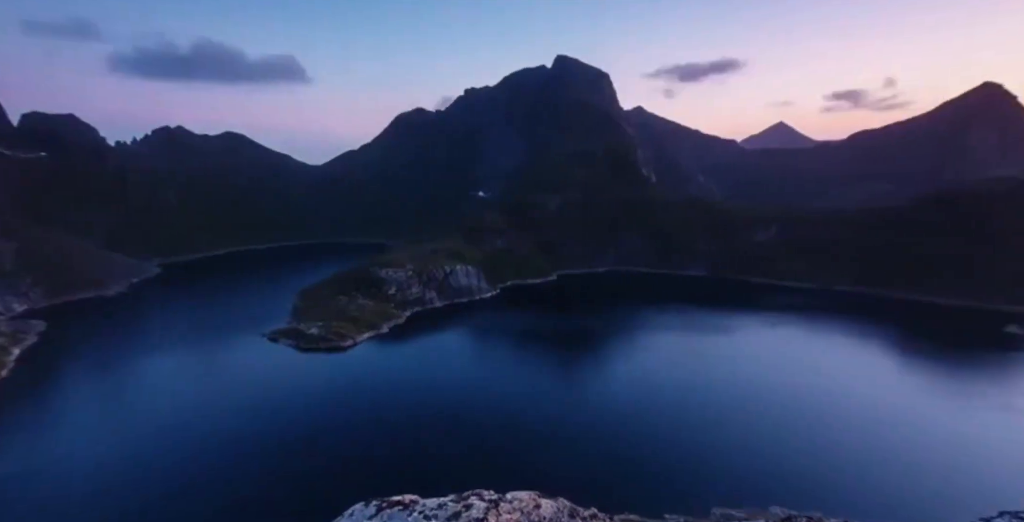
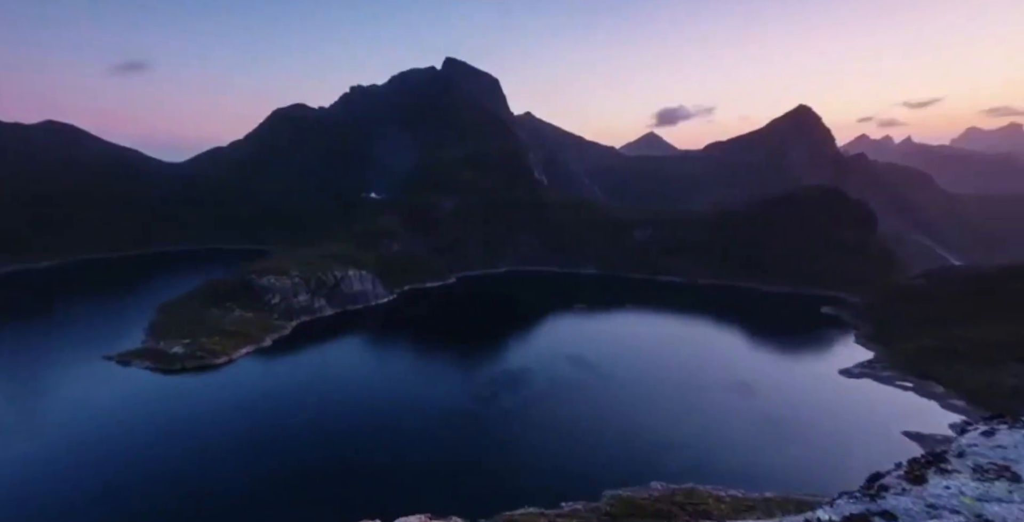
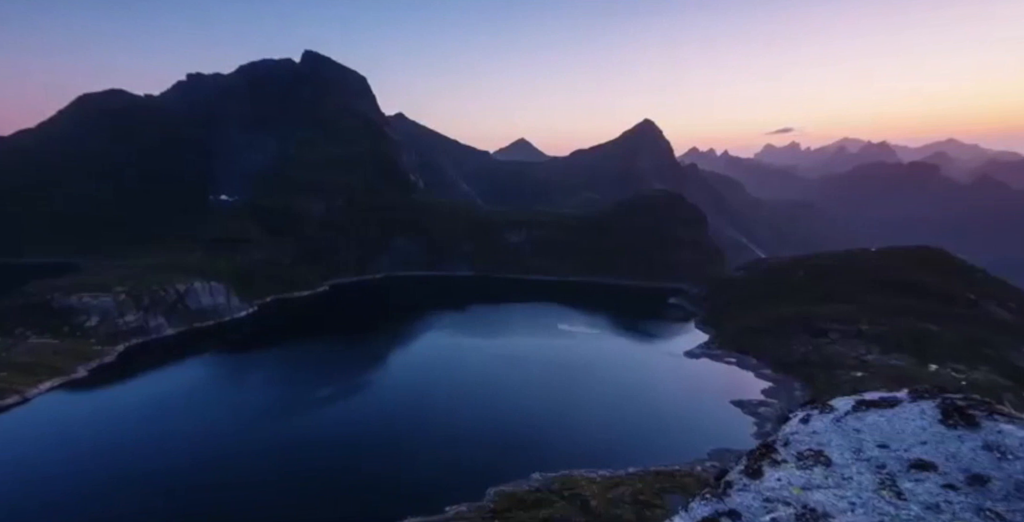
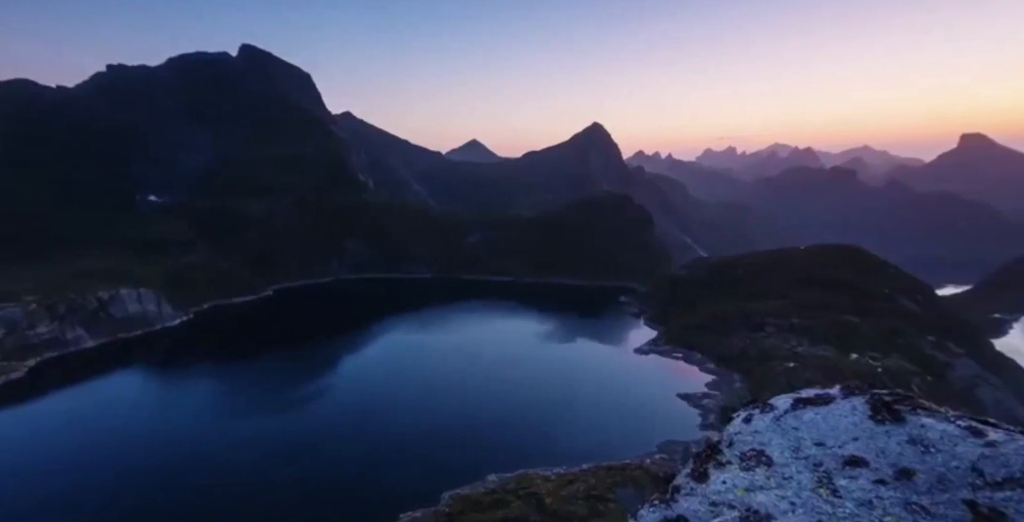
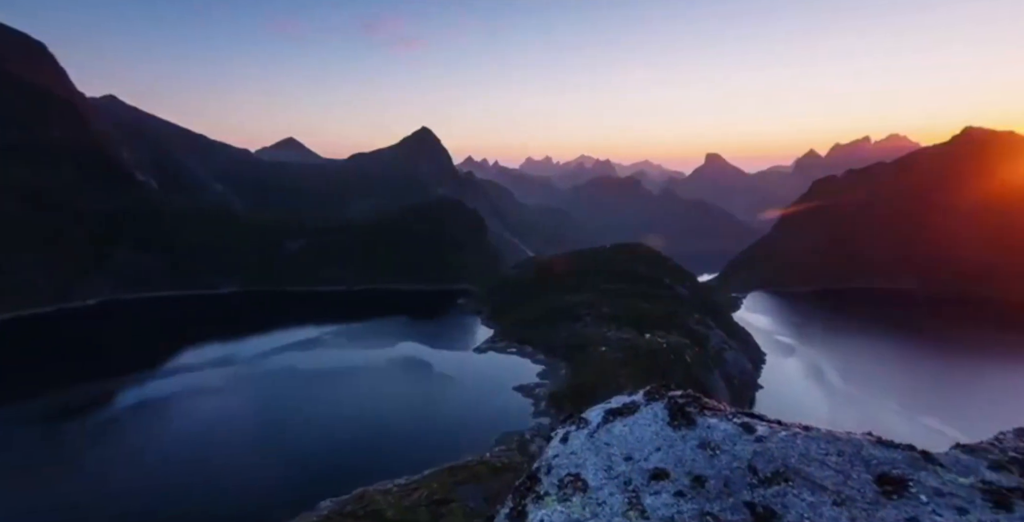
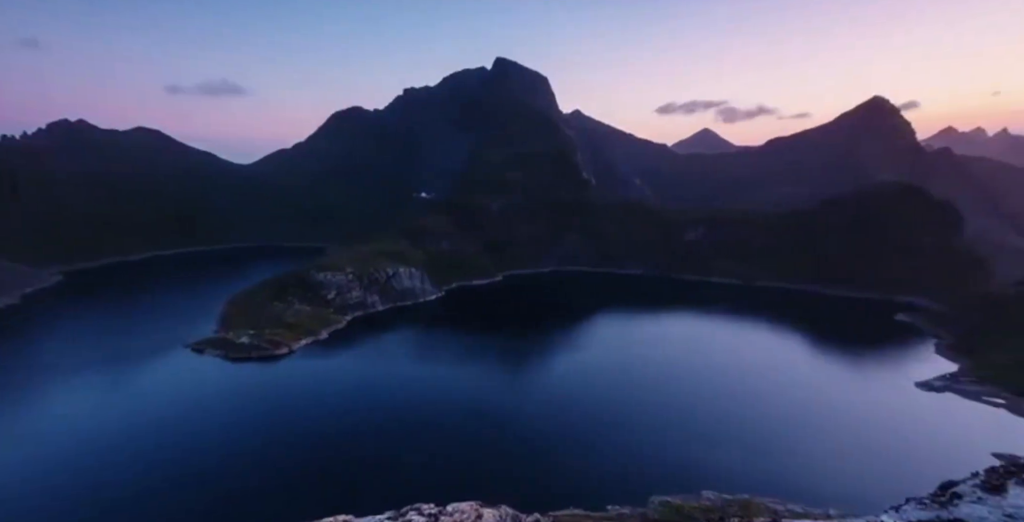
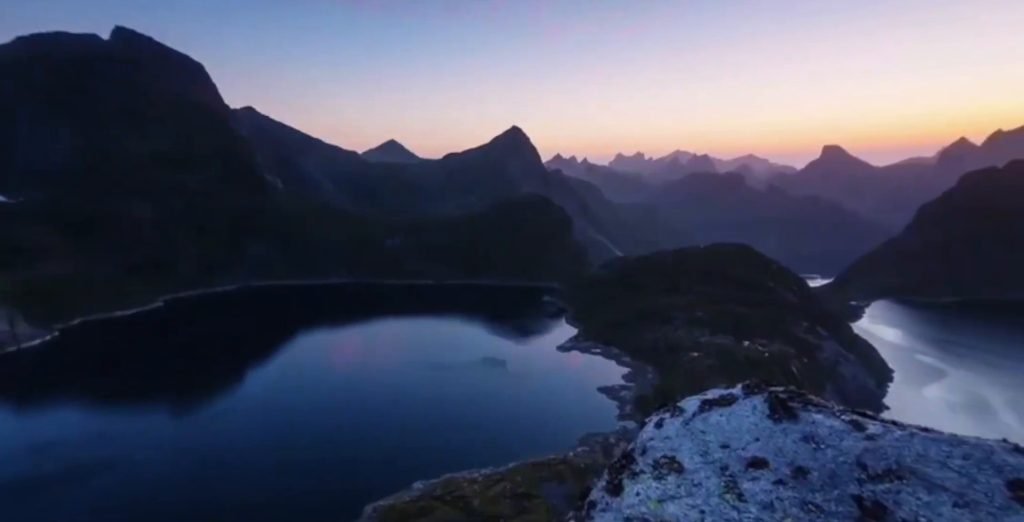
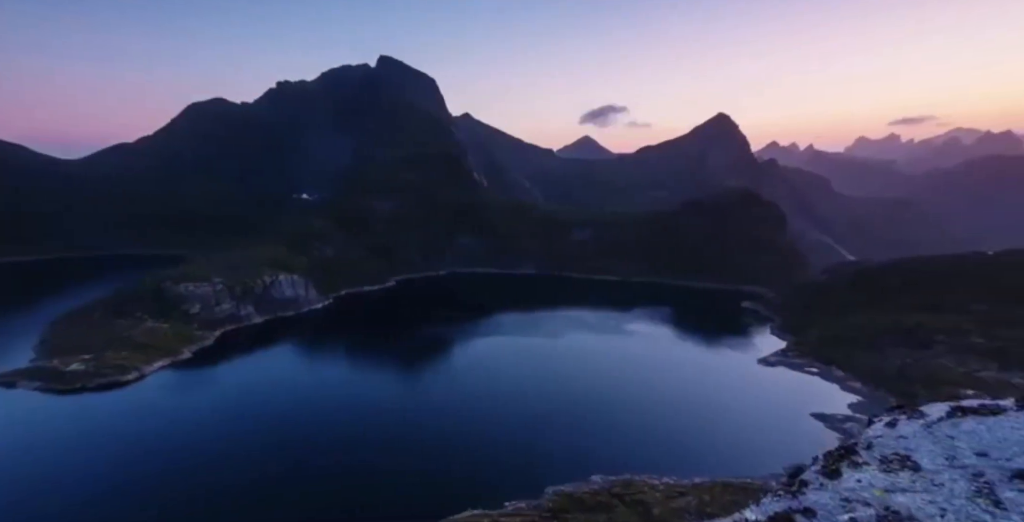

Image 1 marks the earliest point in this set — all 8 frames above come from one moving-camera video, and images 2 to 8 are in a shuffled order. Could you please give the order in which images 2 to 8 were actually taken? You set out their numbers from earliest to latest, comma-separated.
6, 2, 8, 3, 4, 7, 5
